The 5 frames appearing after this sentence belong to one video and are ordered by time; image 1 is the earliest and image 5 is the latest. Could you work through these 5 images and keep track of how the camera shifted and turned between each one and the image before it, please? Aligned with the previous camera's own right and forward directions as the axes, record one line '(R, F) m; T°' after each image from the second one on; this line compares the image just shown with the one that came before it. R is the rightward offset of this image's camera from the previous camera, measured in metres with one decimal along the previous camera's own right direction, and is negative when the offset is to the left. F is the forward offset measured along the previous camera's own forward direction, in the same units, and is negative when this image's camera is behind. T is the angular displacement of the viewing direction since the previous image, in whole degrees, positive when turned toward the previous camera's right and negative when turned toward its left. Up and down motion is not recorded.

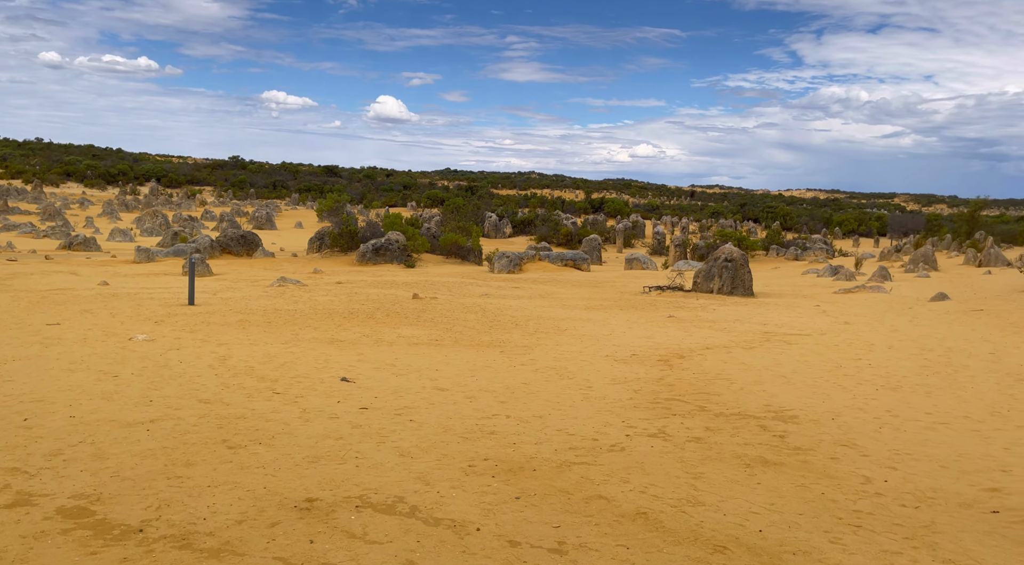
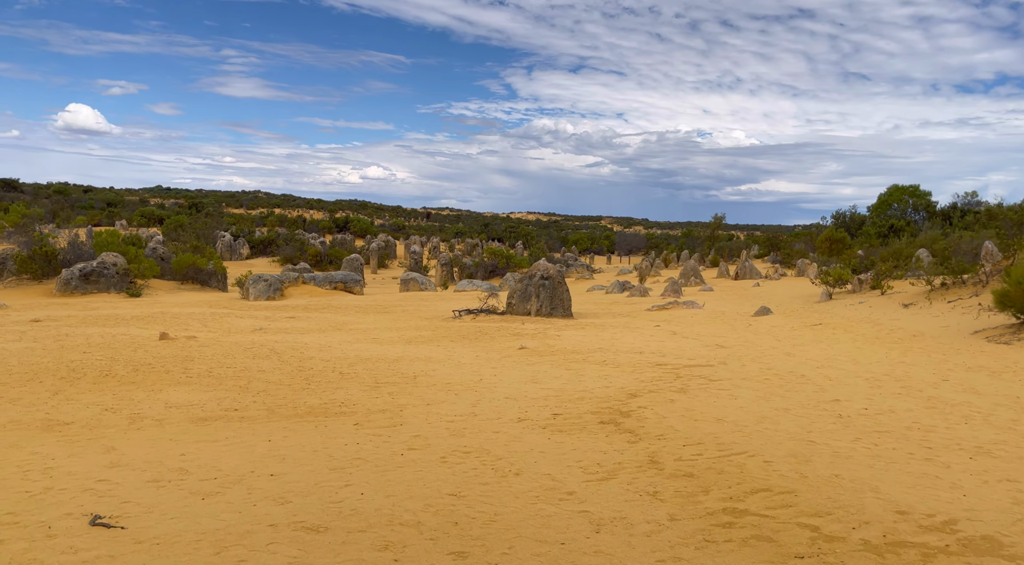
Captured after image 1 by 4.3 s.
(-1.1, +3.6) m; +19°
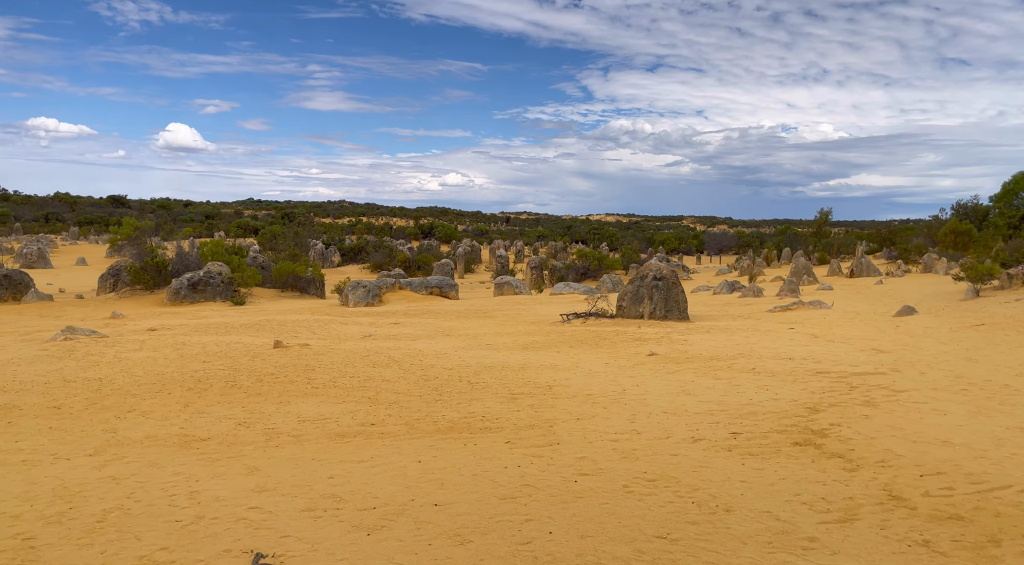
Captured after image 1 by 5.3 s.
(-0.8, +0.8) m; -6°
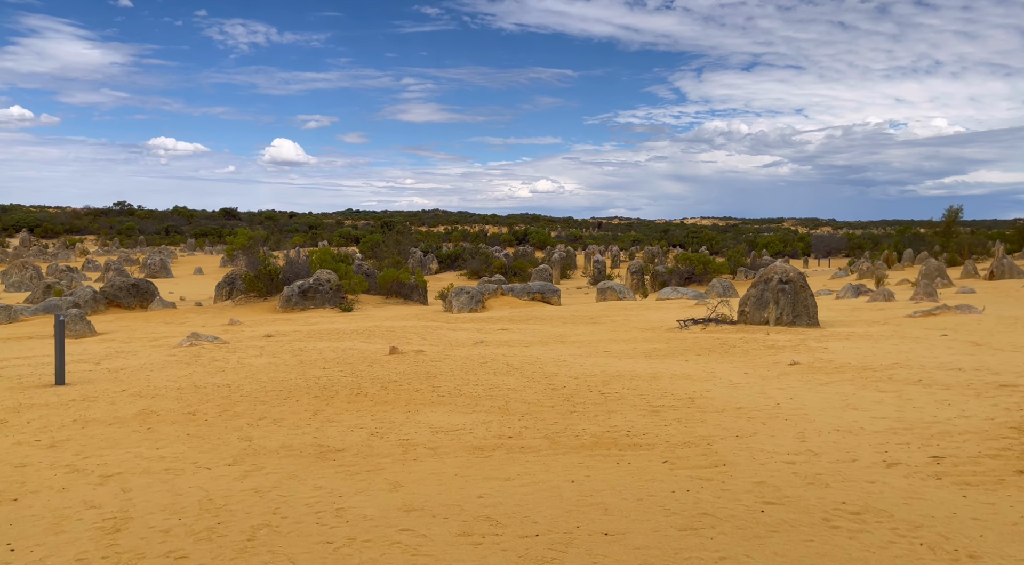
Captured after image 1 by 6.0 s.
(-0.5, +0.5) m; -7°
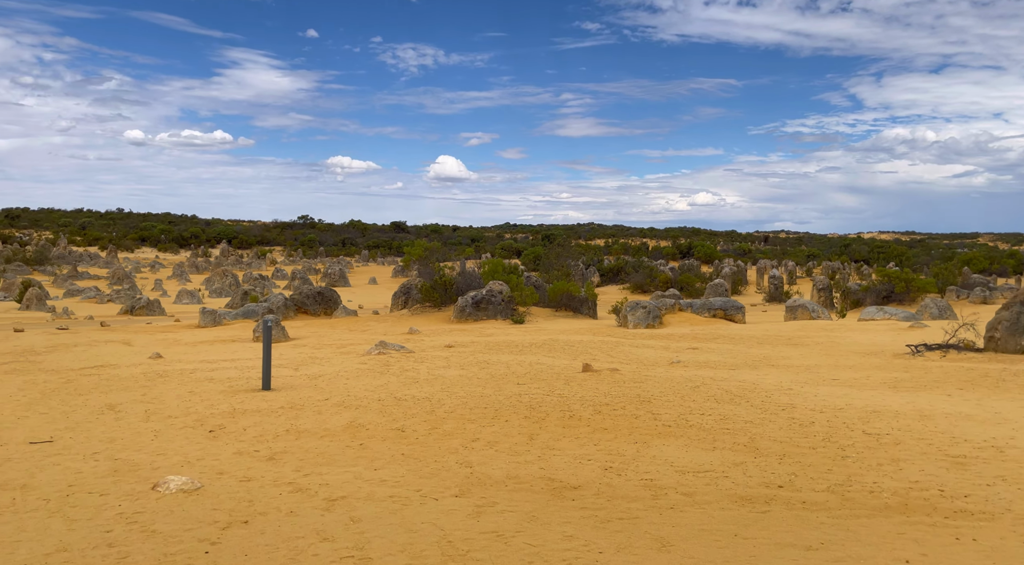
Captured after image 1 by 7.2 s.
(-1.0, +1.0) m; -12°
